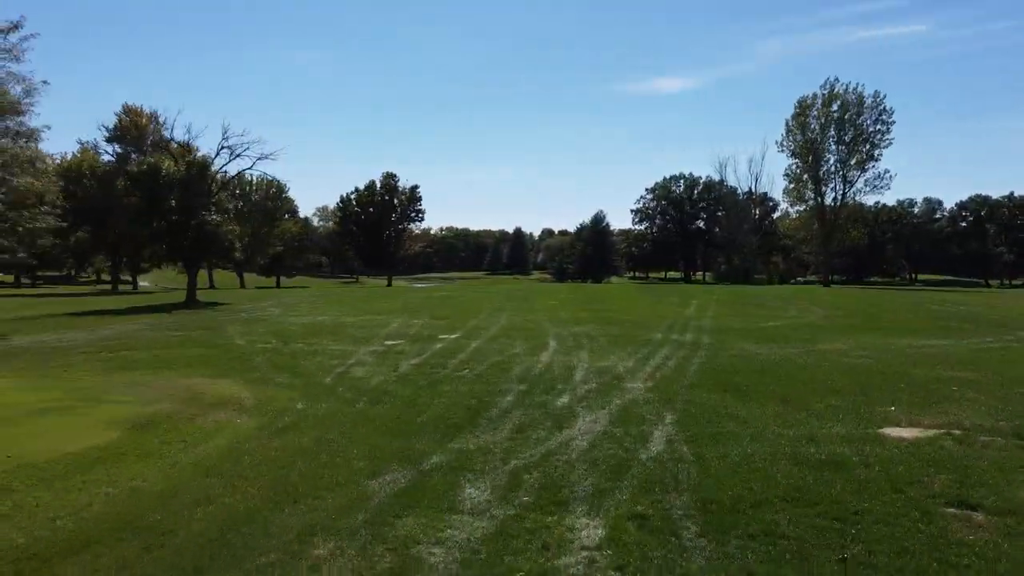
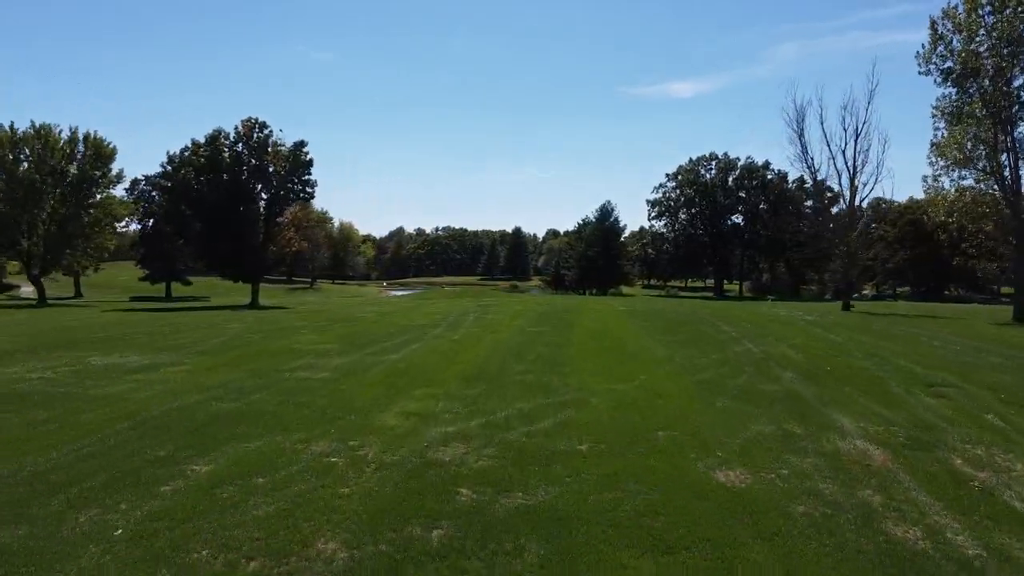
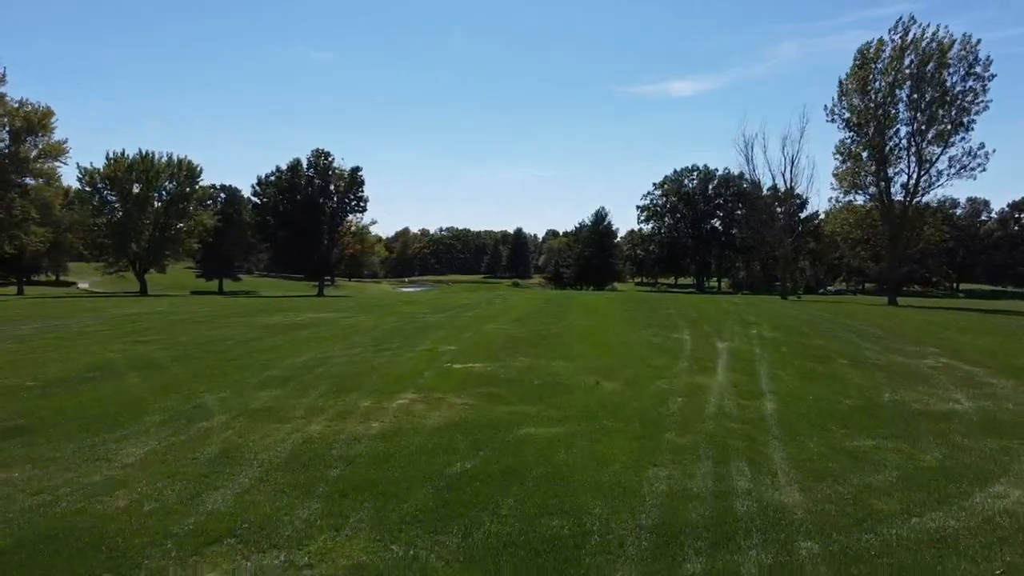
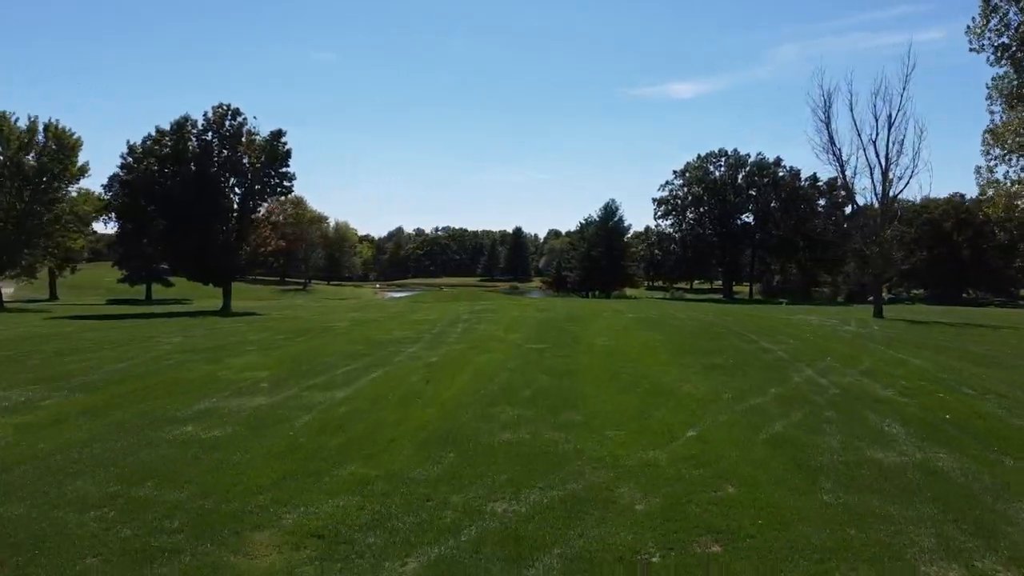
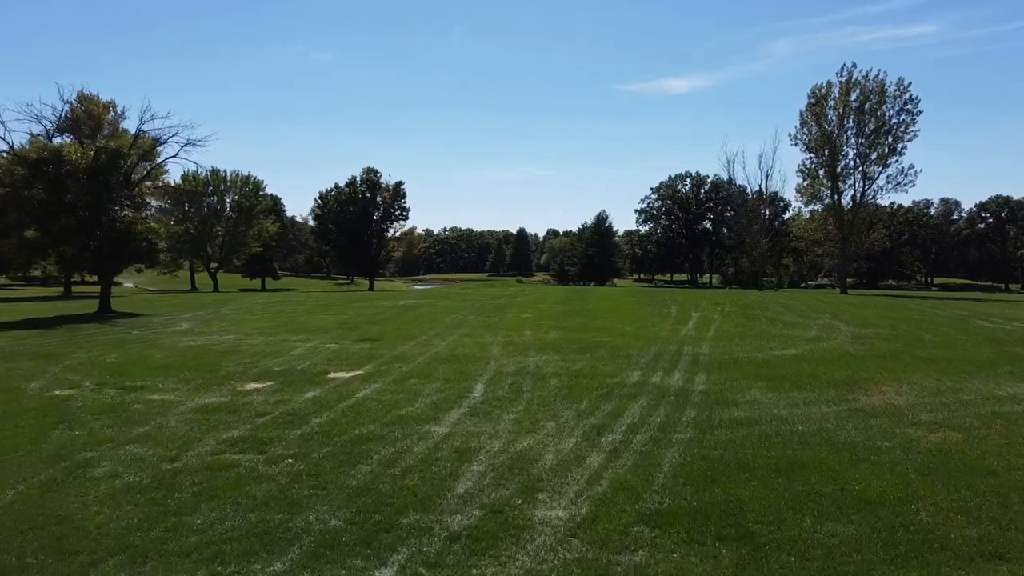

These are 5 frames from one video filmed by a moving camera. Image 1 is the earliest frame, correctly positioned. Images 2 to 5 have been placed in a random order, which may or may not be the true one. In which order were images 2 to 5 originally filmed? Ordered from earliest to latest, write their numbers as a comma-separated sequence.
5, 3, 2, 4
